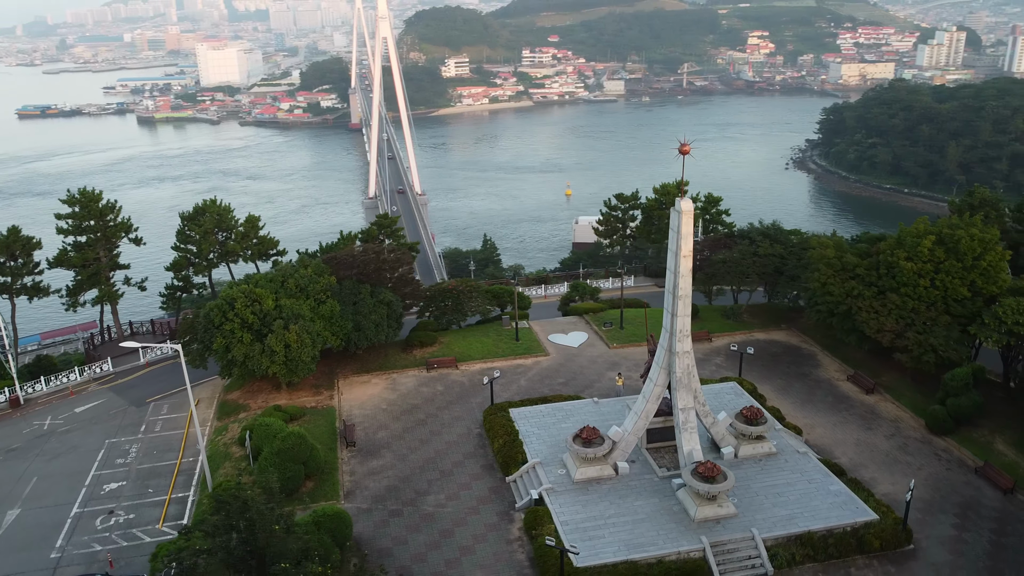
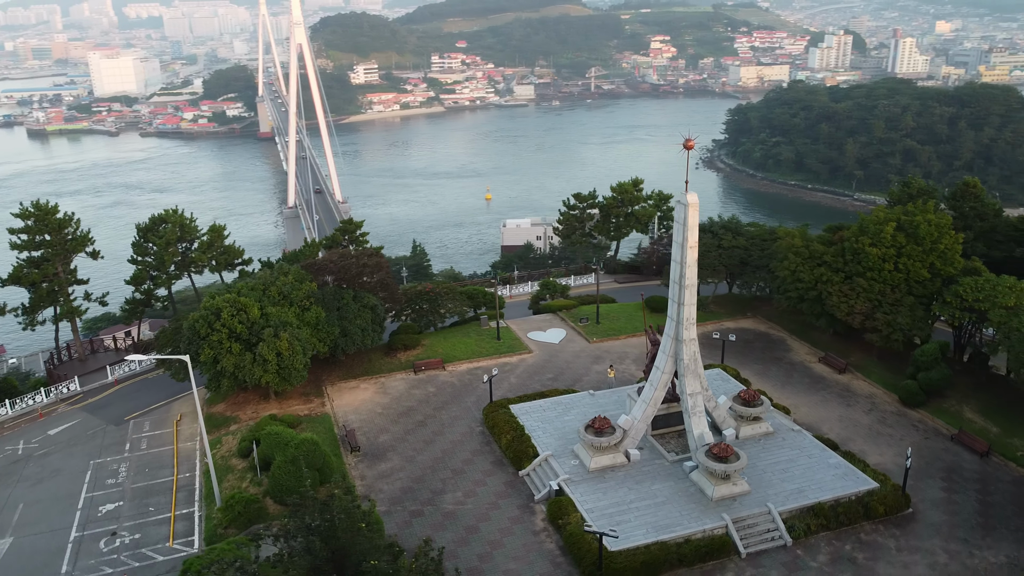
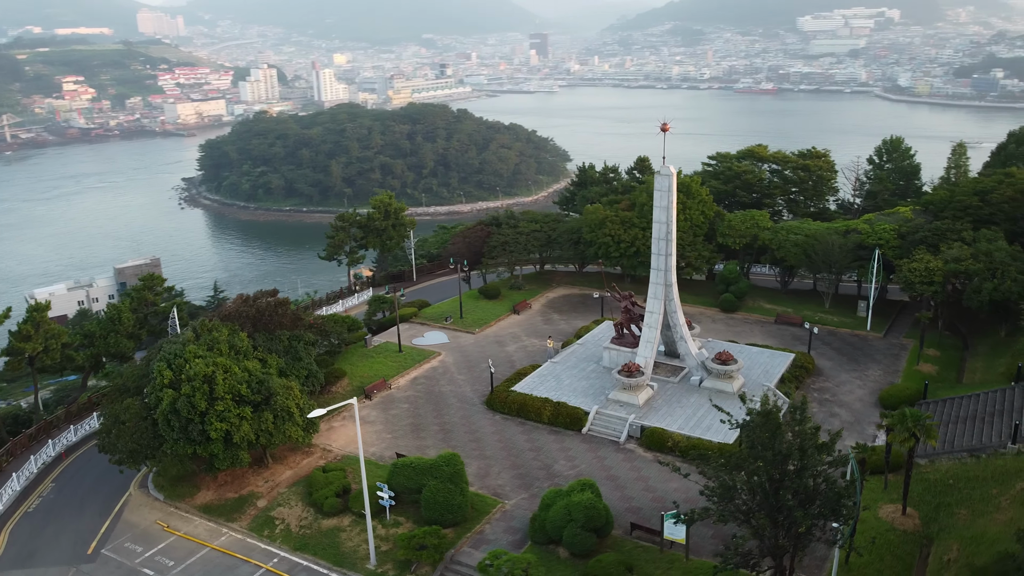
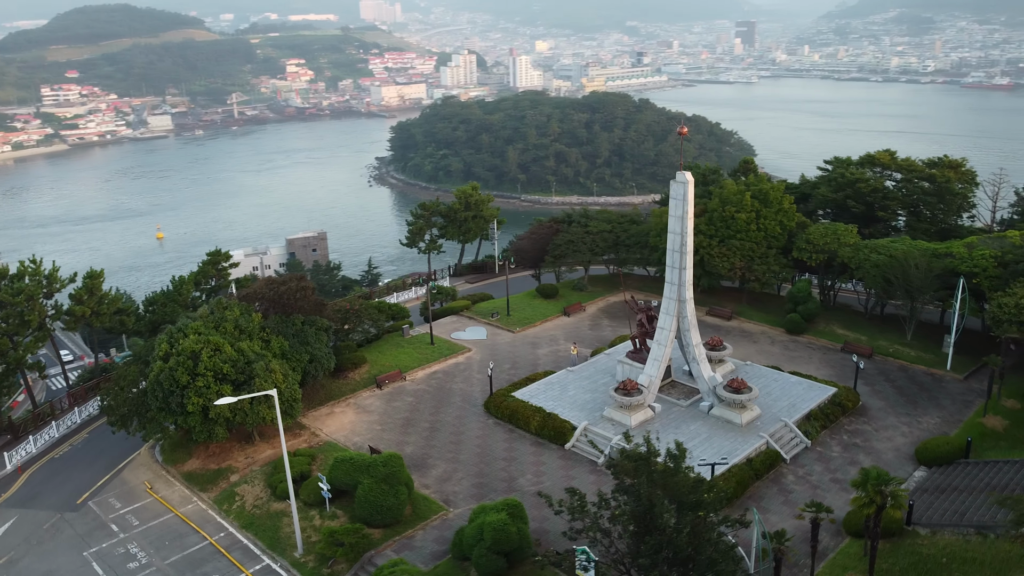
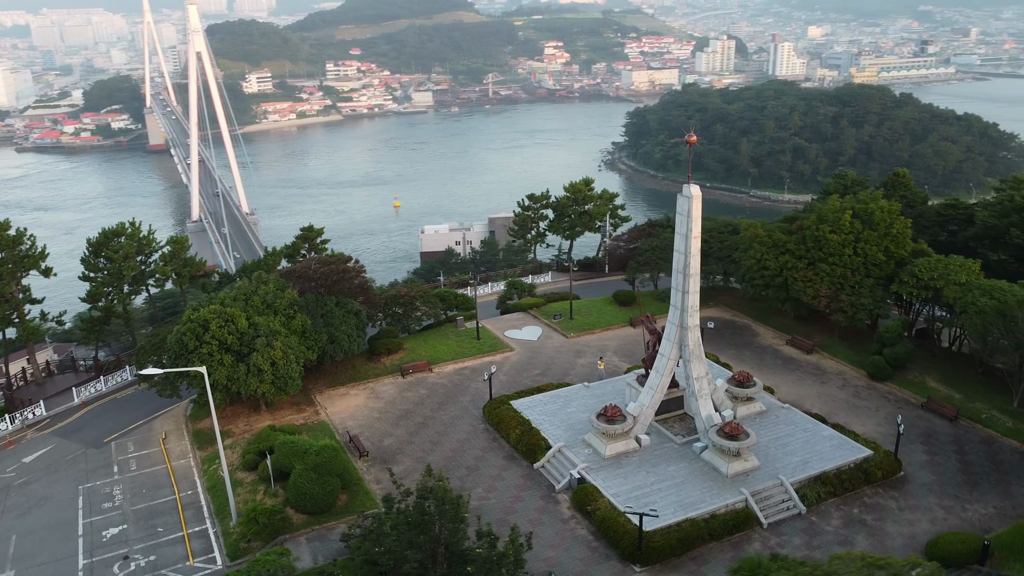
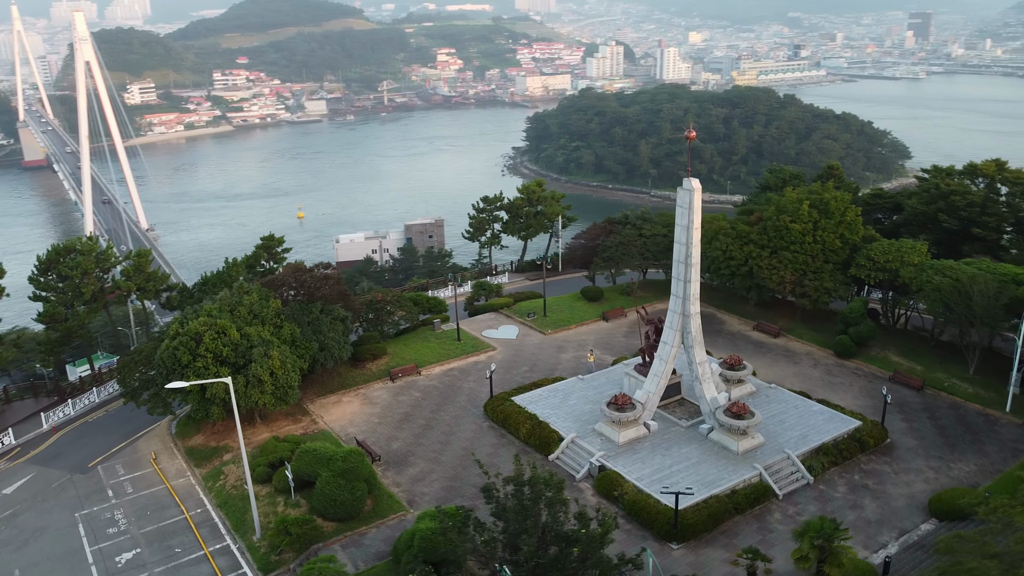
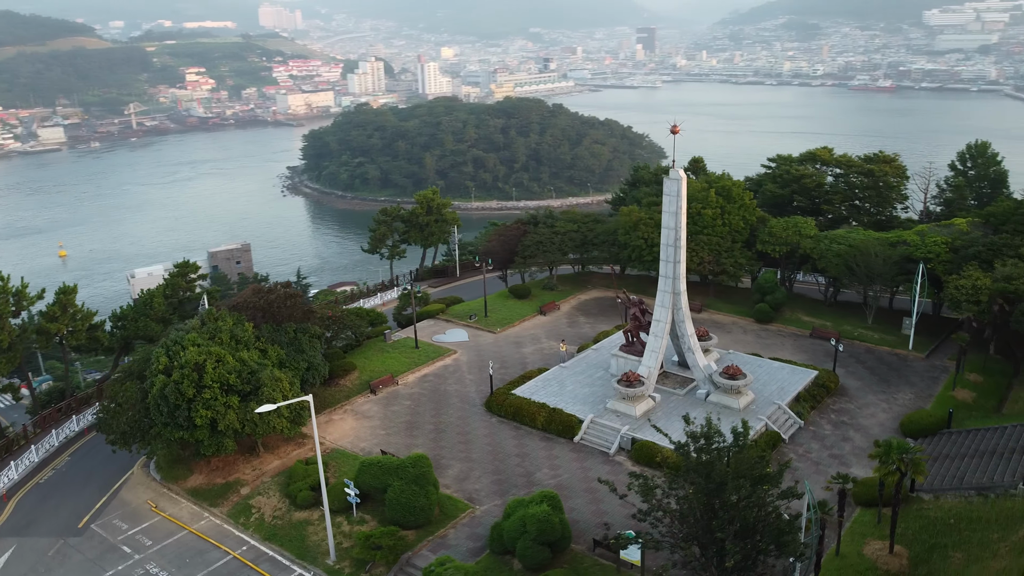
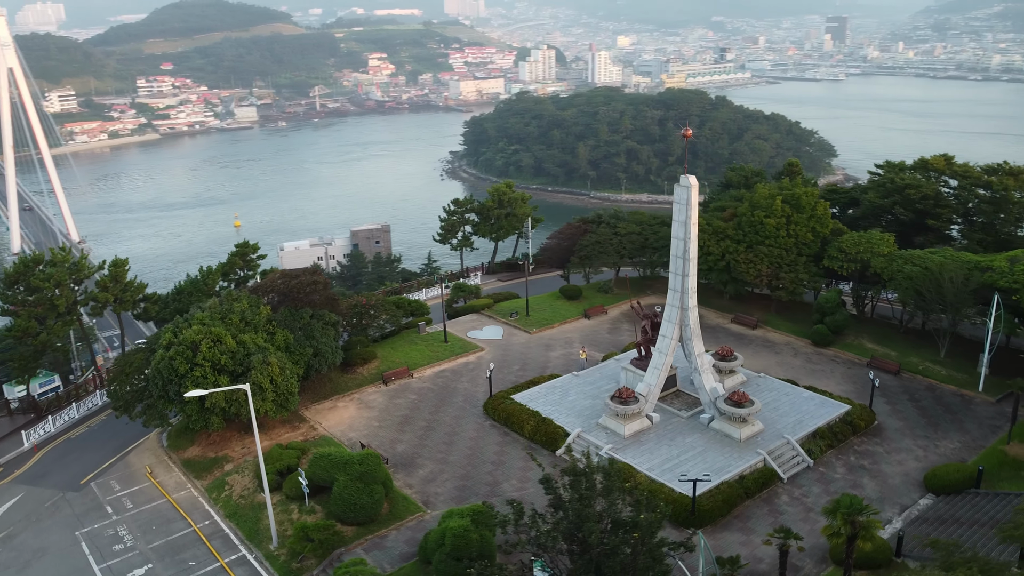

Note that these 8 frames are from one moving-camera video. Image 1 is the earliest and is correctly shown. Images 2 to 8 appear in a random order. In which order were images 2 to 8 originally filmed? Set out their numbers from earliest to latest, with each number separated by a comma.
2, 5, 6, 8, 4, 7, 3
